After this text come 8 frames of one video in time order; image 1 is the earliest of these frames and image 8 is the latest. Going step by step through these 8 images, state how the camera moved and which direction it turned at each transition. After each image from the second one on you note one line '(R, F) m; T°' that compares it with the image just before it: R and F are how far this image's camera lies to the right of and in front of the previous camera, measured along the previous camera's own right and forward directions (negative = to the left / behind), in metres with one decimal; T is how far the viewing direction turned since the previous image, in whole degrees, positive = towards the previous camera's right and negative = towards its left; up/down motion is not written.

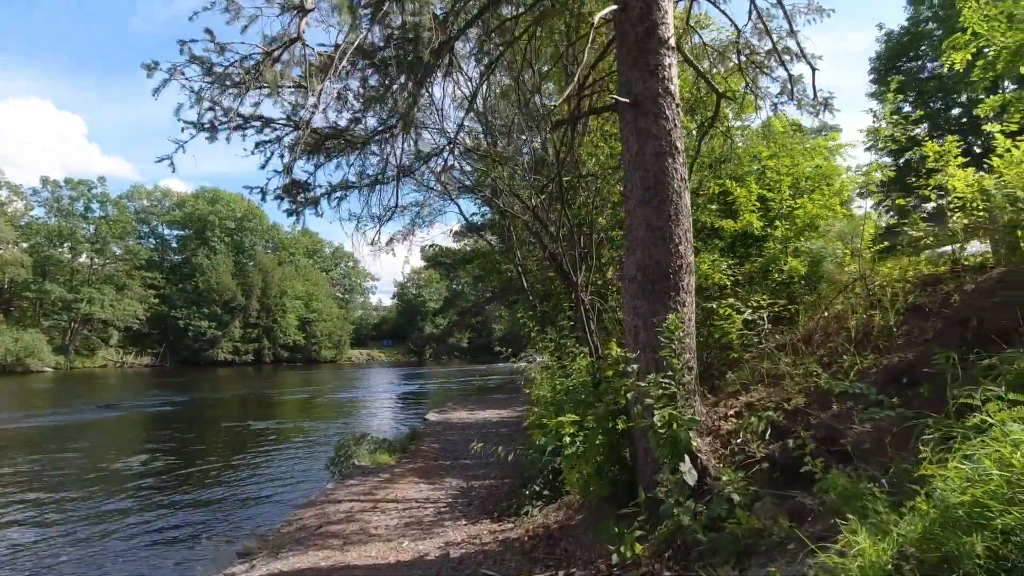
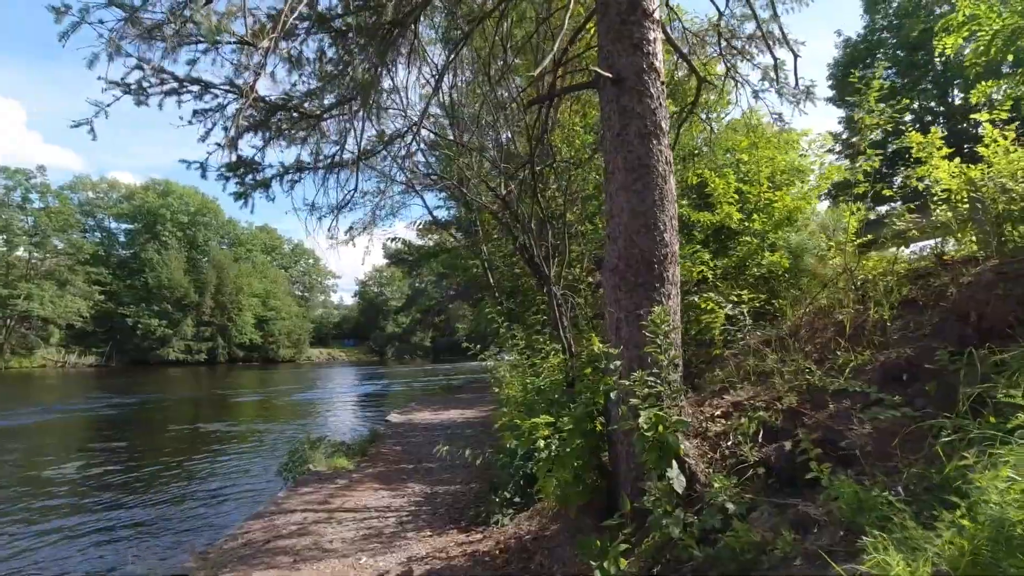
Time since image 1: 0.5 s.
(-0.1, +0.4) m; +4°
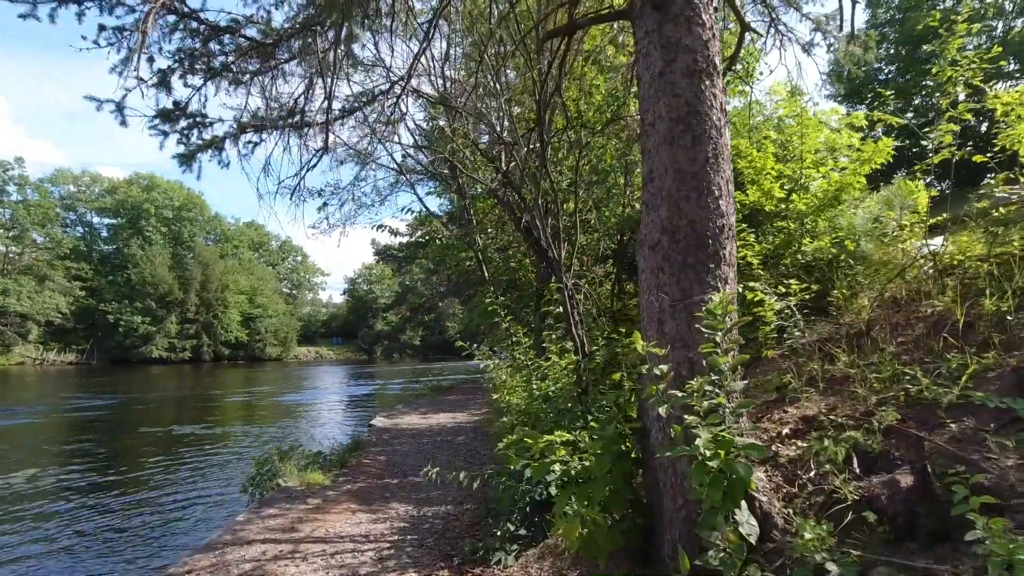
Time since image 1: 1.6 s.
(-0.1, +0.9) m; +1°
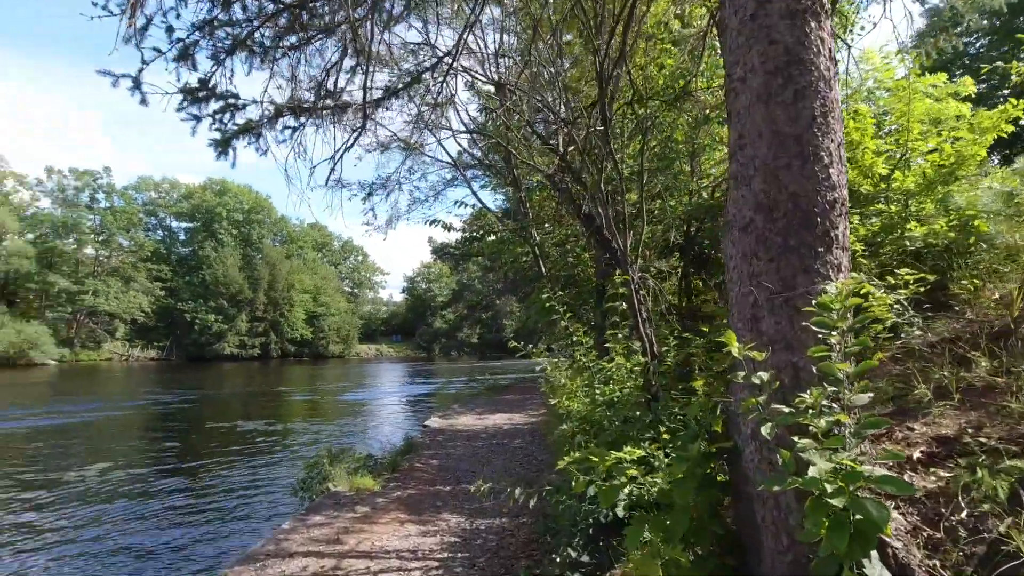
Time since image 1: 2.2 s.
(0.0, +0.4) m; -6°
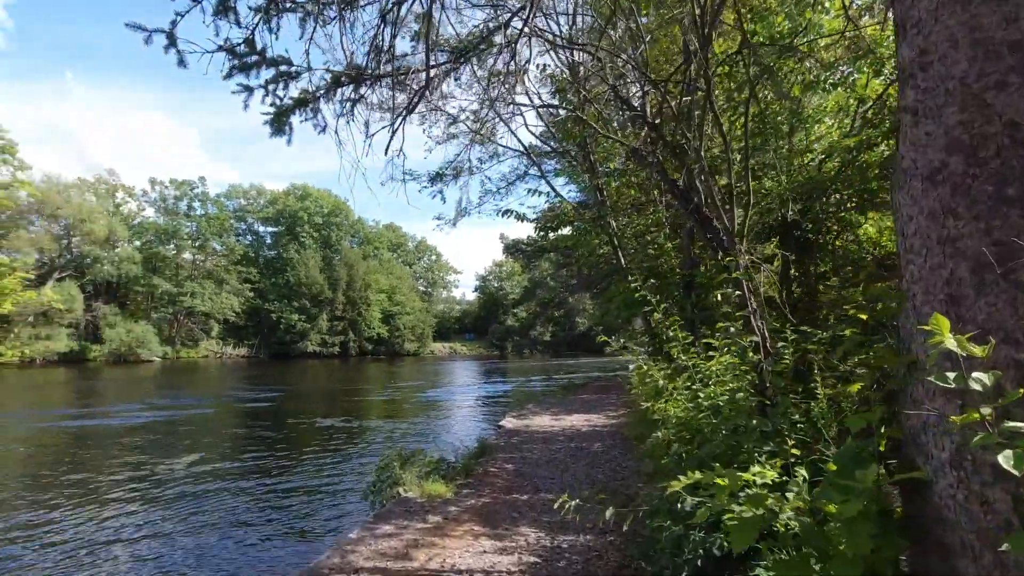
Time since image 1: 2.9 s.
(-0.1, +0.5) m; -7°
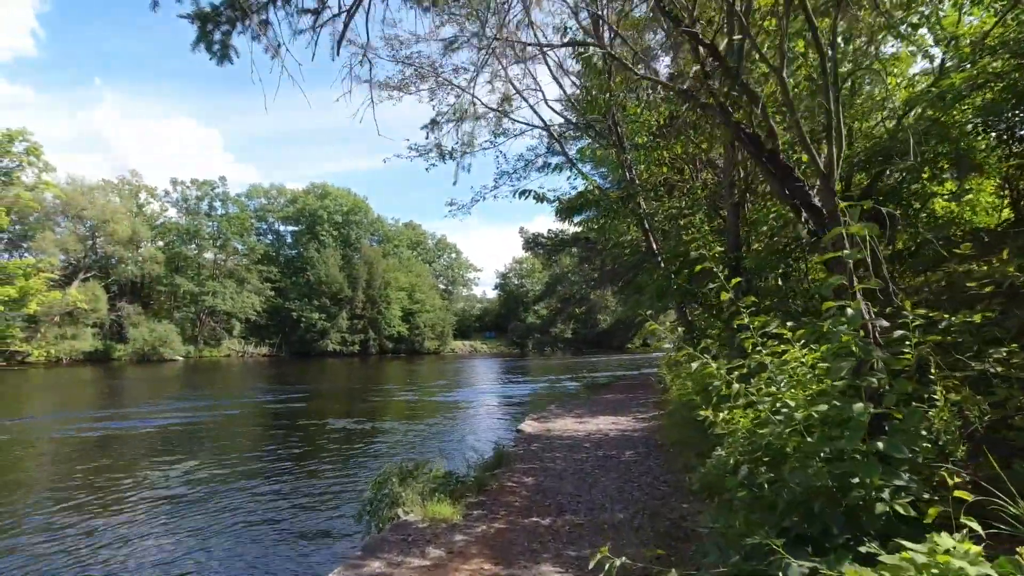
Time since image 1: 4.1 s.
(0.0, +0.9) m; -2°
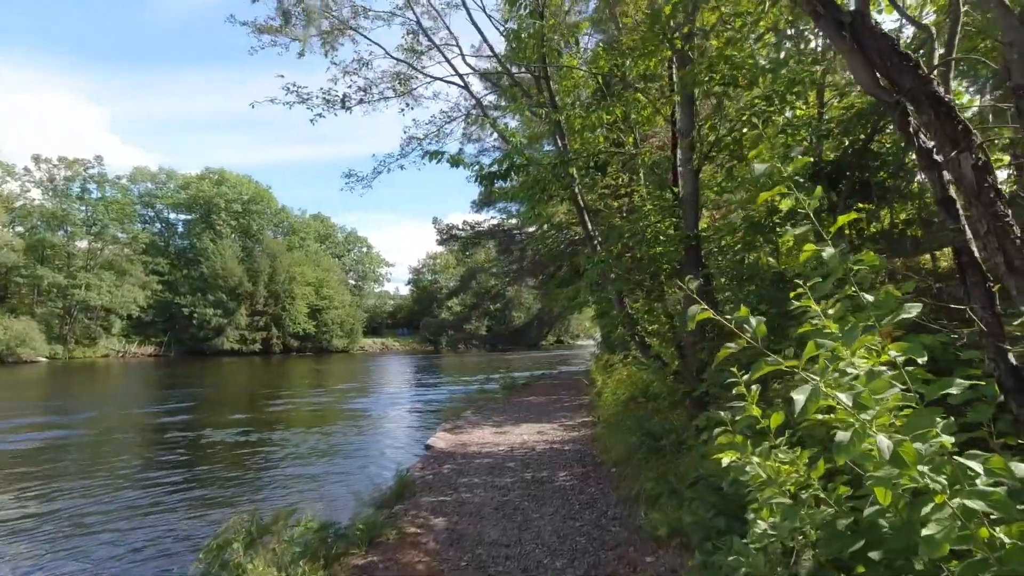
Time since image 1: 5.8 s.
(+0.1, +1.4) m; +8°
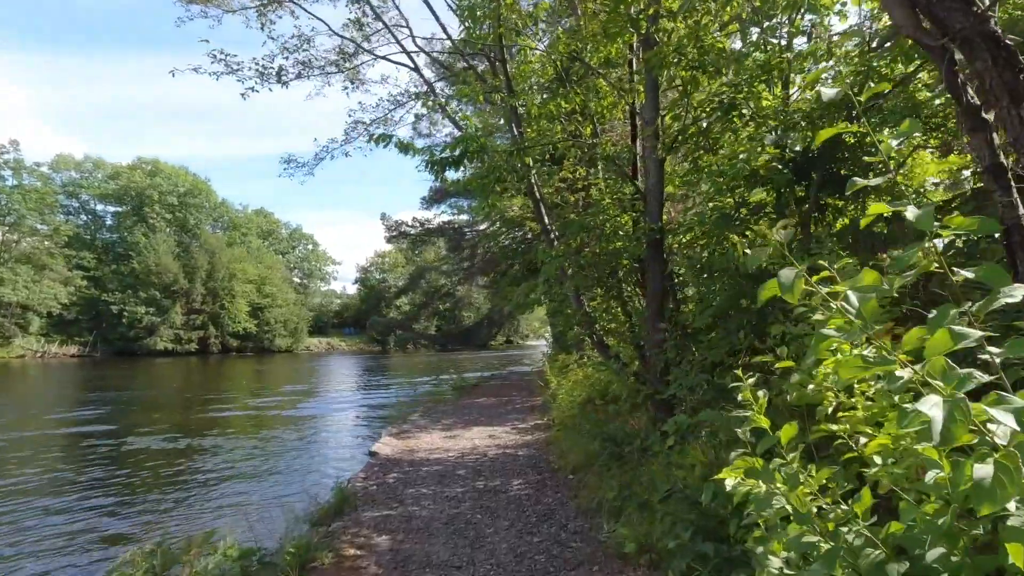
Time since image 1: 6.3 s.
(0.0, +0.4) m; +5°
